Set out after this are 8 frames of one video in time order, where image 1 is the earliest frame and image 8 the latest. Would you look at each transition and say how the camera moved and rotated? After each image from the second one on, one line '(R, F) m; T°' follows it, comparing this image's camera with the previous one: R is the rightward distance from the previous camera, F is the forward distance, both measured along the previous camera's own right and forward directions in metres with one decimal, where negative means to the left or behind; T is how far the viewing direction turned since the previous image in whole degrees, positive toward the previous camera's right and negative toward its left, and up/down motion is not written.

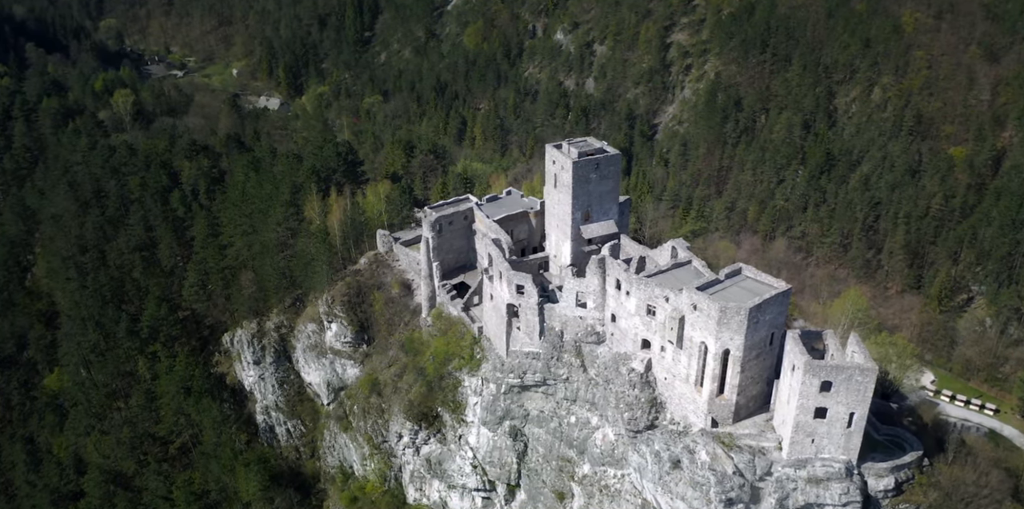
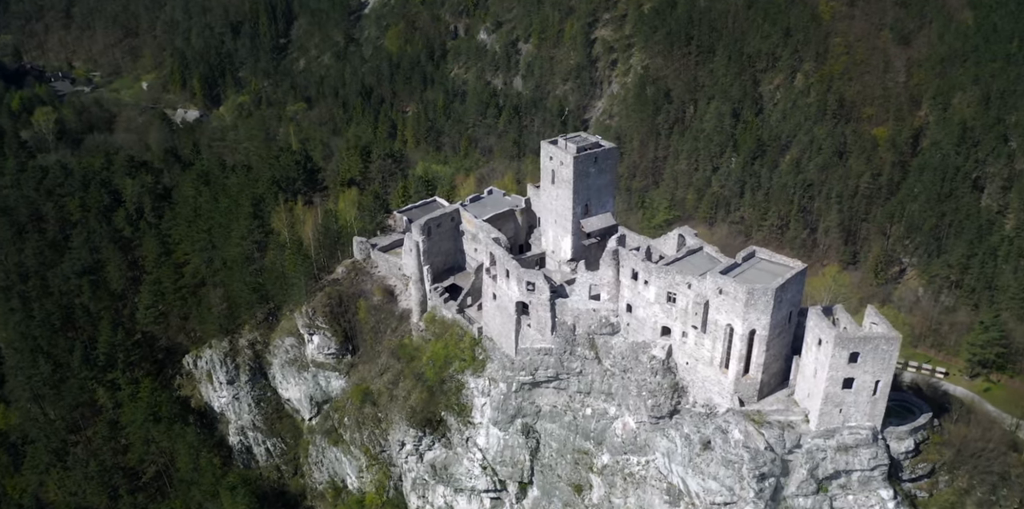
(-3.6, +0.3) m; +5°
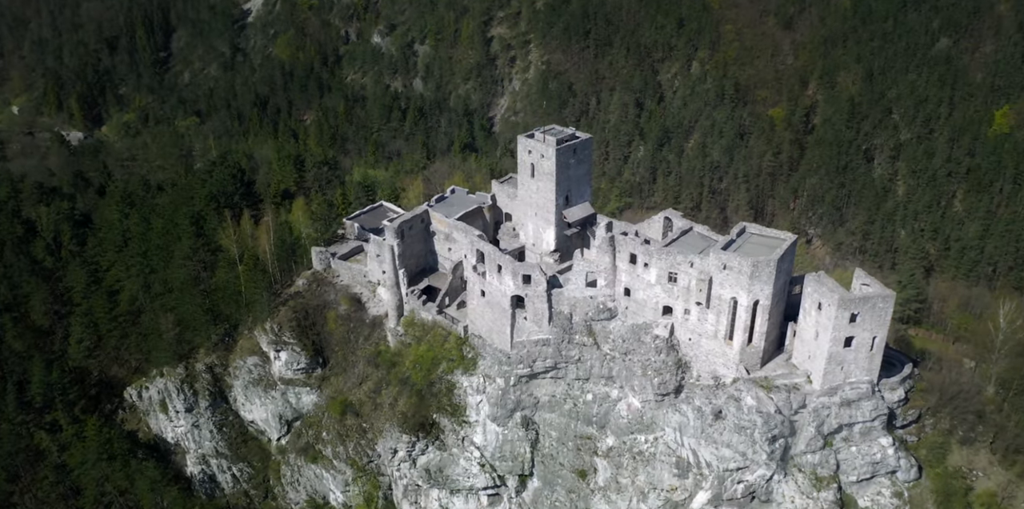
(-4.1, +0.1) m; +7°
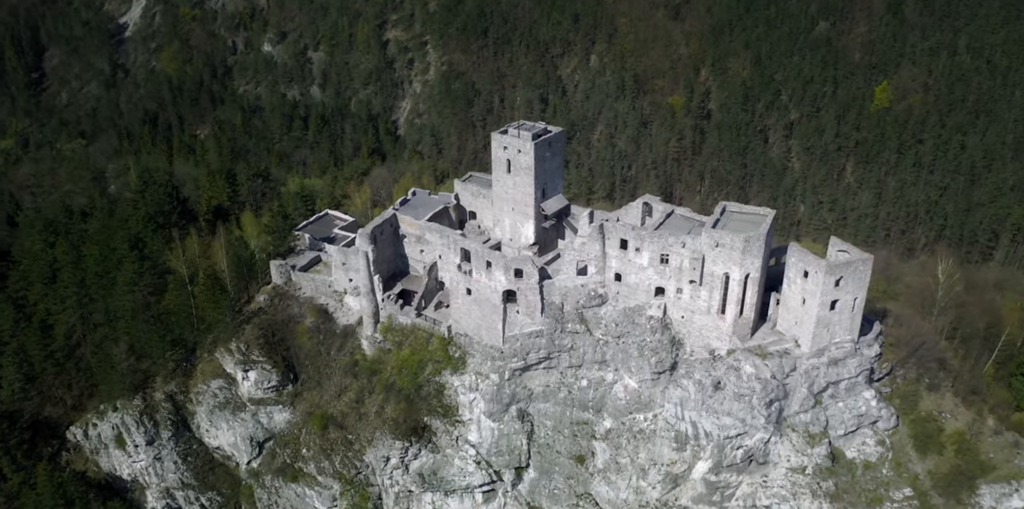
(-3.9, -0.2) m; +7°
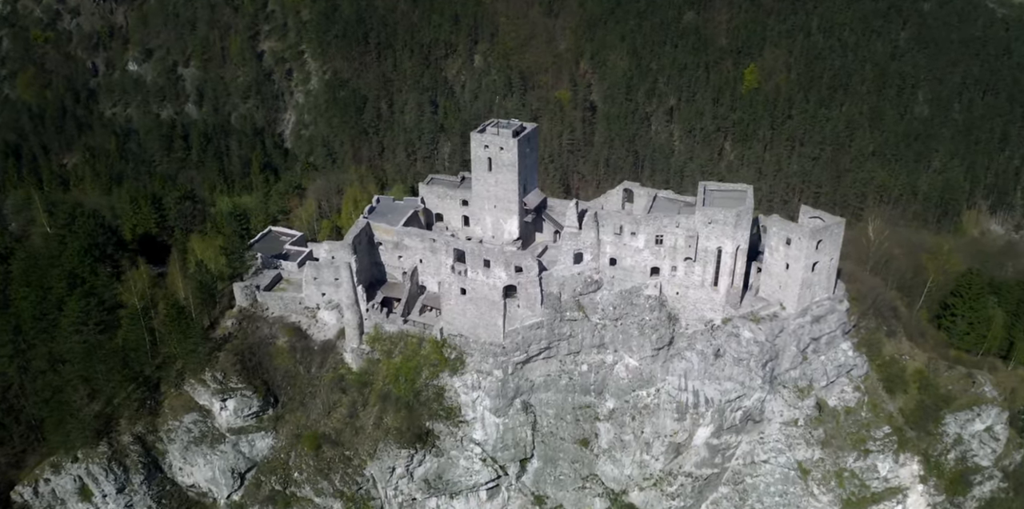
(-5.0, -0.3) m; +8°
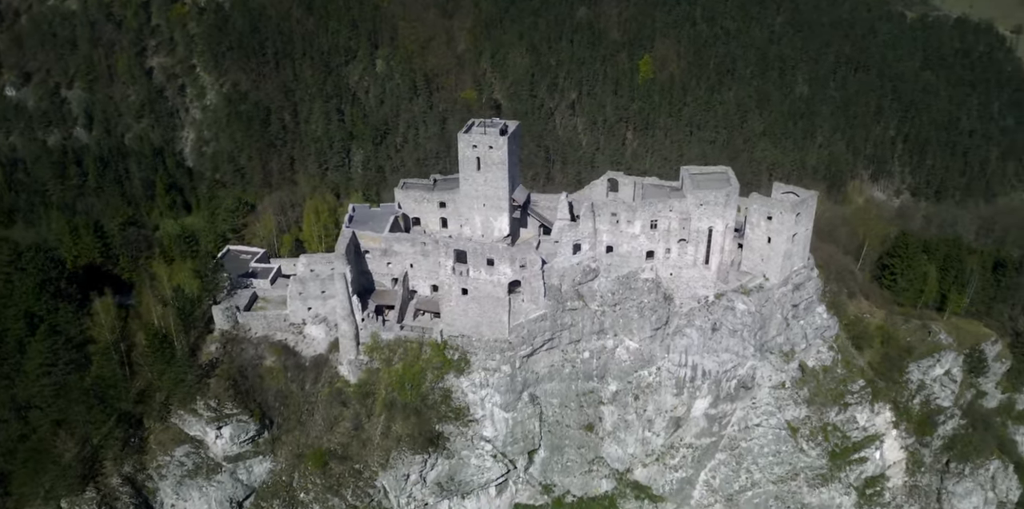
(-4.6, -0.4) m; +7°
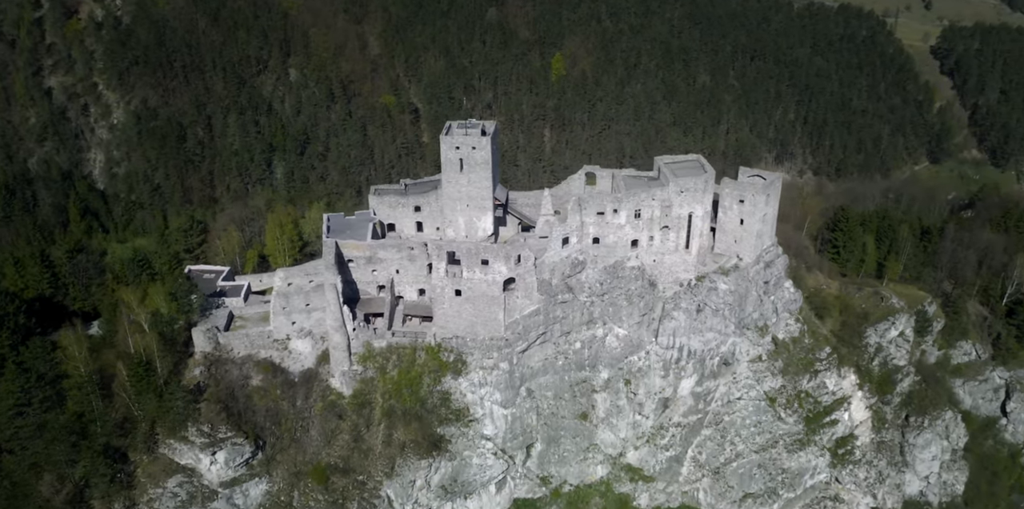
(-3.6, -0.4) m; +6°
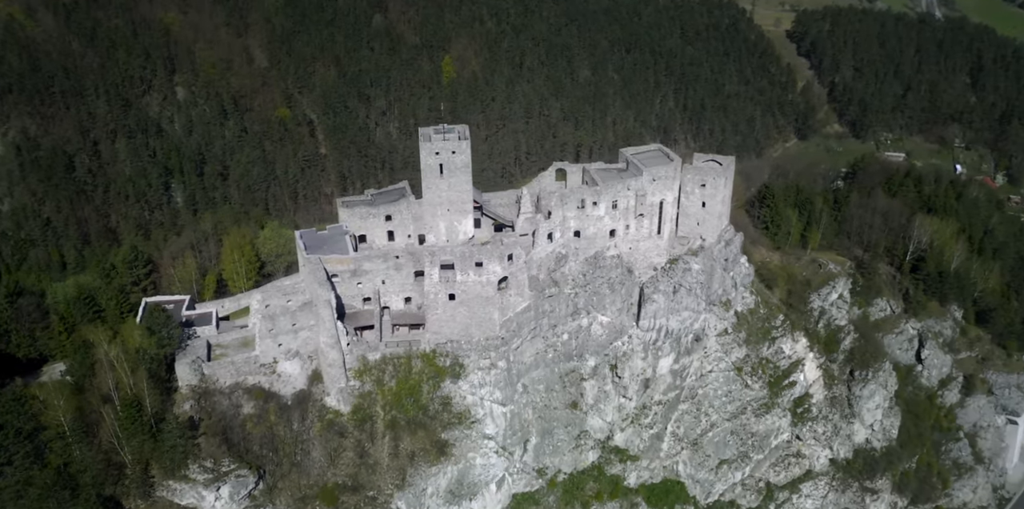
(-4.6, -1.0) m; +7°
